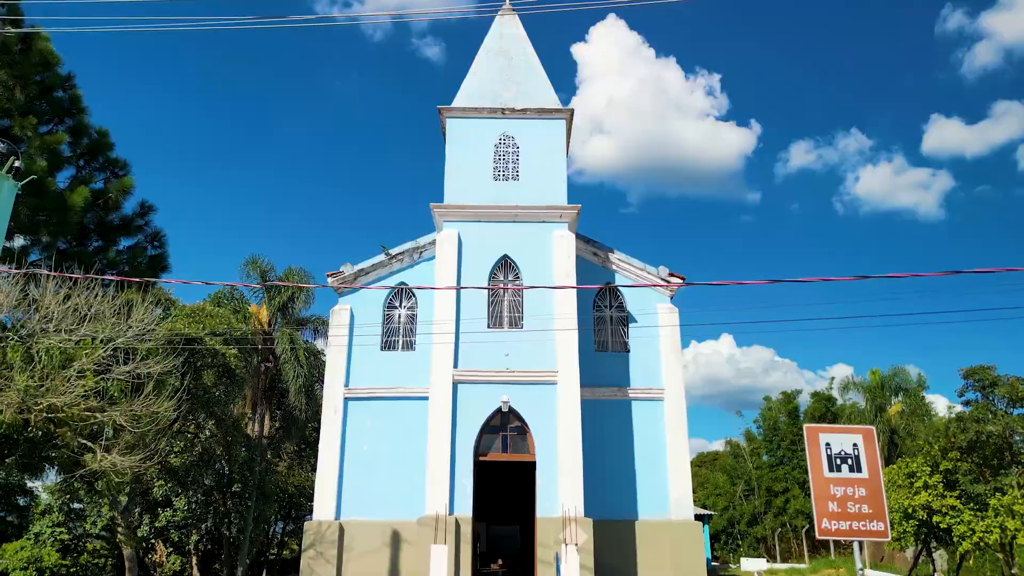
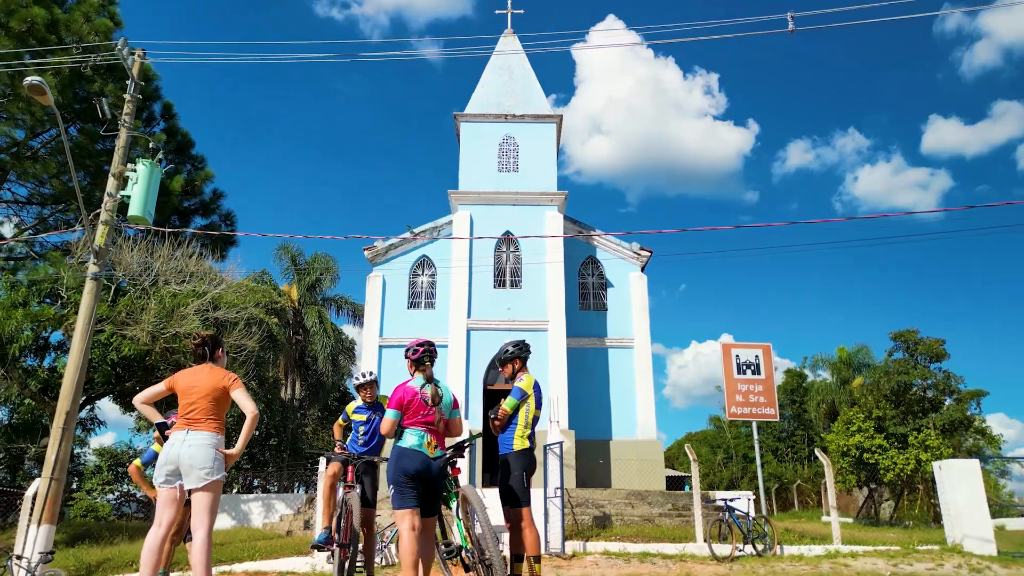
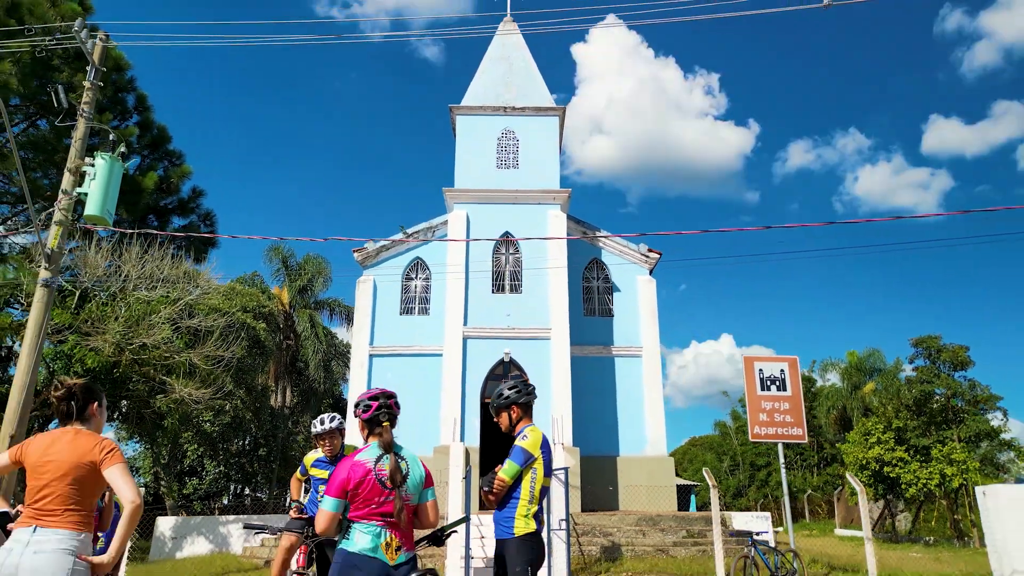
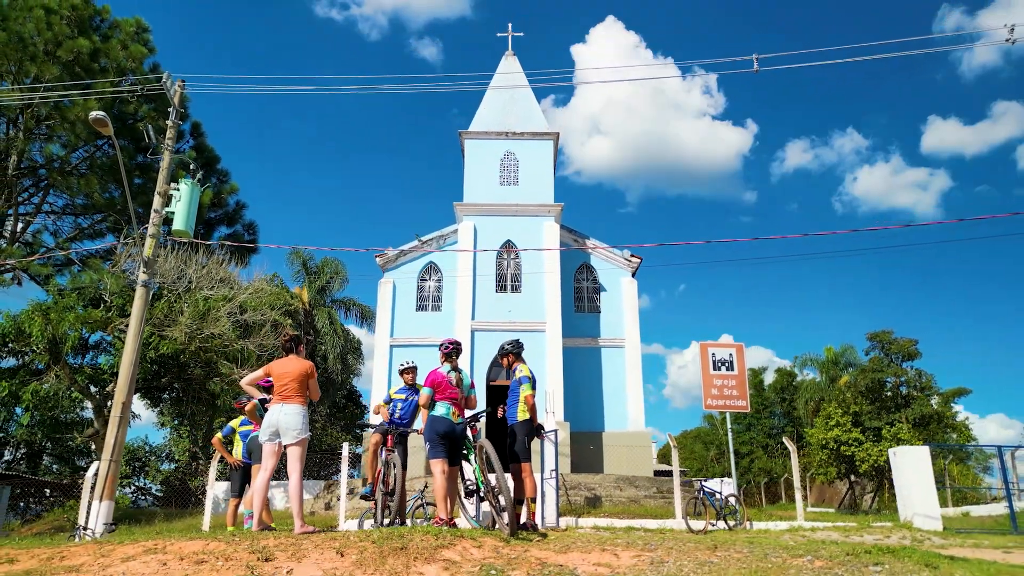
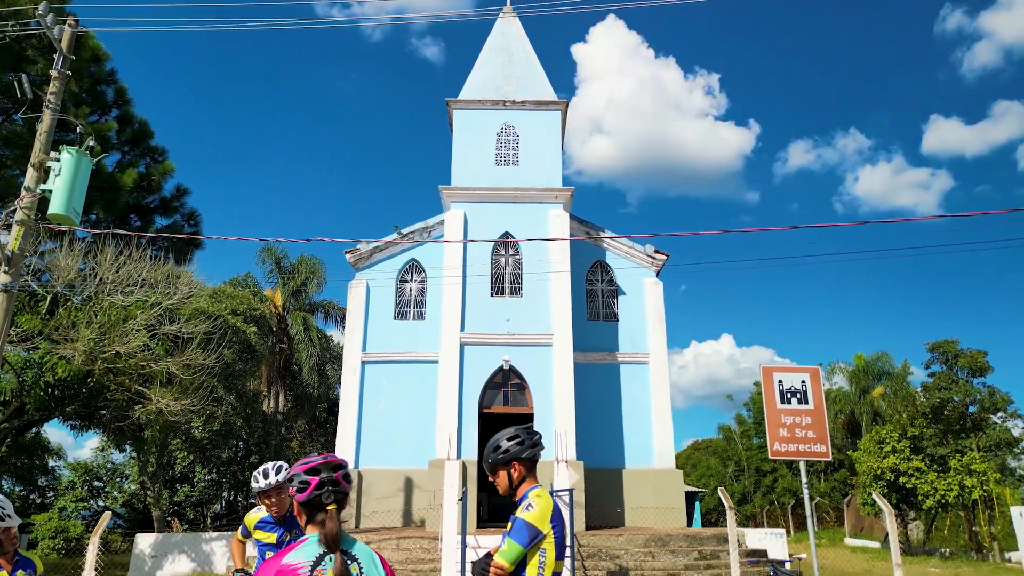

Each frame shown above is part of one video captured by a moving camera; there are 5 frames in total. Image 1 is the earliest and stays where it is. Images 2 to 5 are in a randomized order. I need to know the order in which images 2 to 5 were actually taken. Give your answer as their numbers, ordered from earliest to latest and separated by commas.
5, 3, 2, 4
